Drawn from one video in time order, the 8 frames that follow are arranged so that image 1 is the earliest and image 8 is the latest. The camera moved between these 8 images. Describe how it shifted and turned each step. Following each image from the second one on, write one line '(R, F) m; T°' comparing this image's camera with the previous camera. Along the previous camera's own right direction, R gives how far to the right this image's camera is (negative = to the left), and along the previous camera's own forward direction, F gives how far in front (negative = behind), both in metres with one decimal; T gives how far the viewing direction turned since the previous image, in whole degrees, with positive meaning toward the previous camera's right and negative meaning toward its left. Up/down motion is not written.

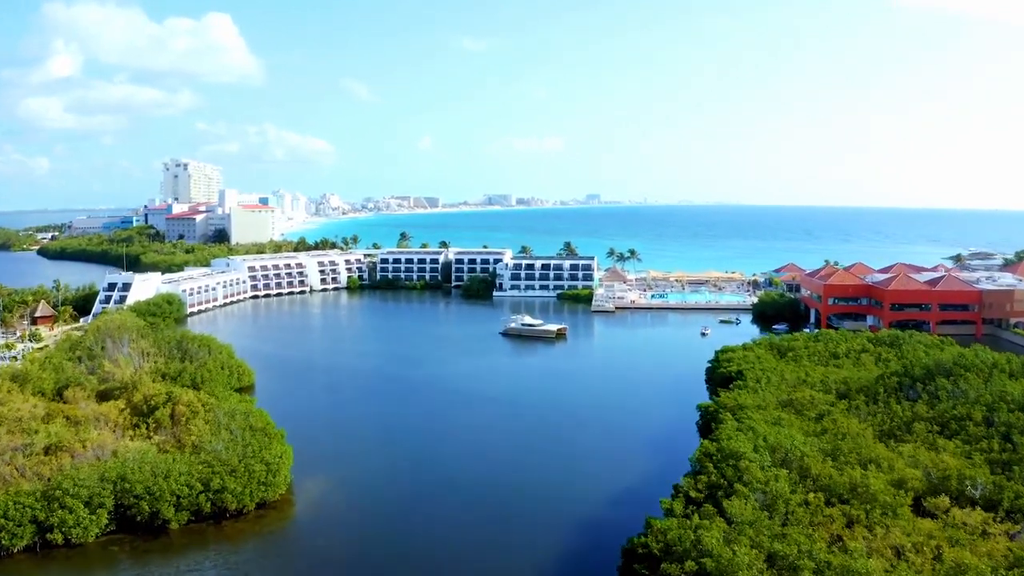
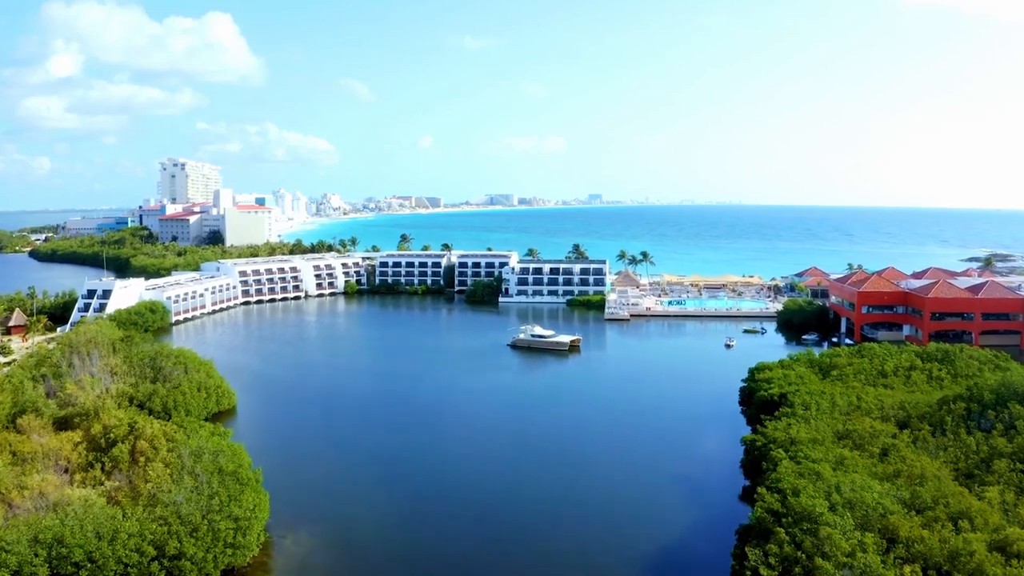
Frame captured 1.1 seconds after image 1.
(-0.5, +3.9) m; 0°
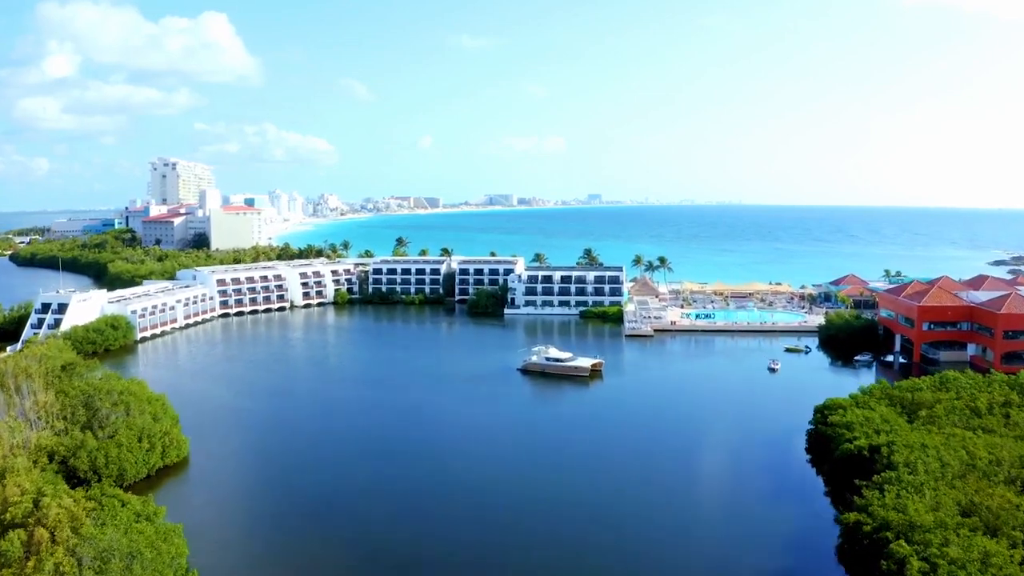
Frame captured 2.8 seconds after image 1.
(-0.7, +6.2) m; 0°
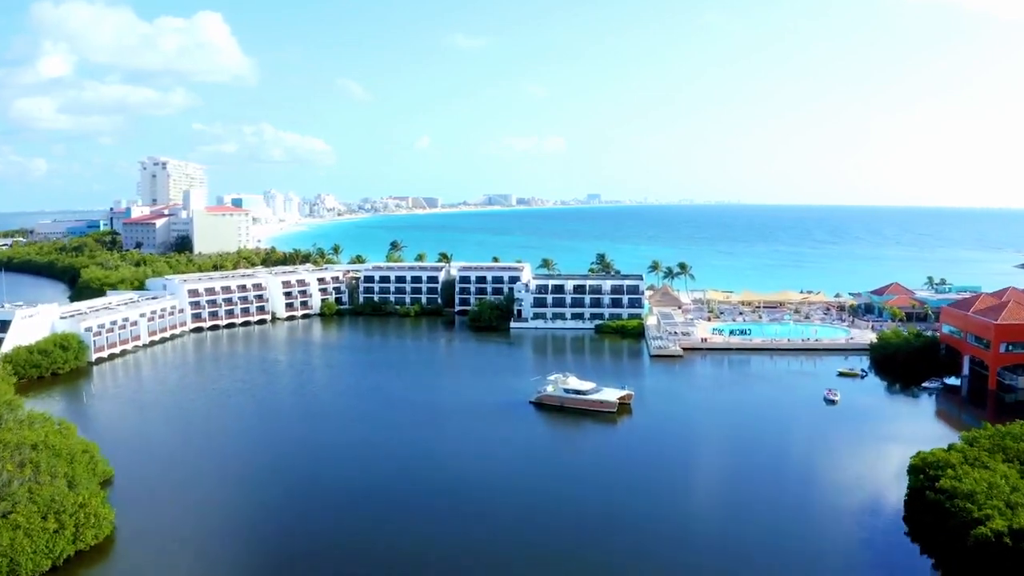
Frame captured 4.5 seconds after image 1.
(-0.6, +6.1) m; 0°
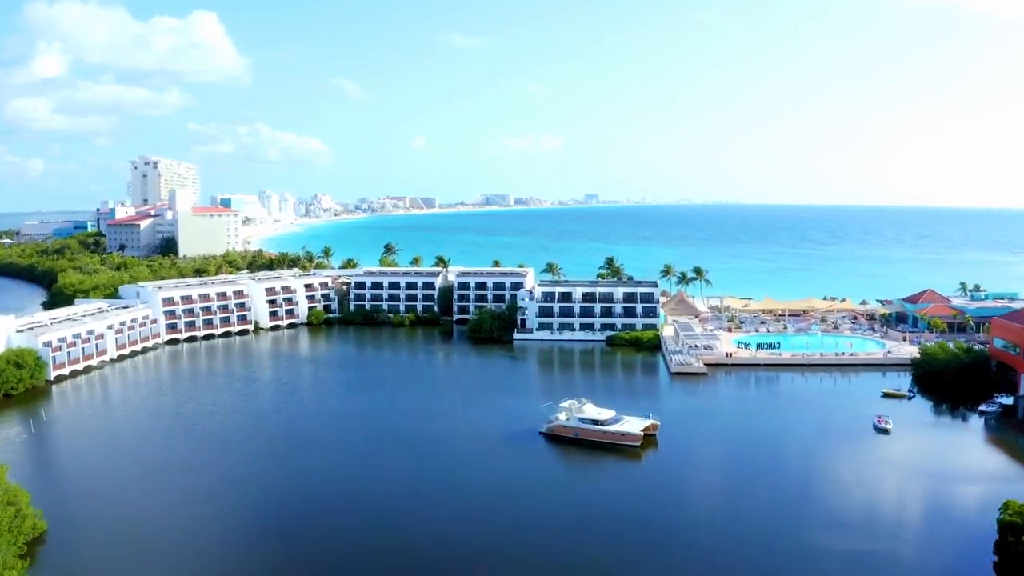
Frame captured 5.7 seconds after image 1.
(-0.4, +4.2) m; 0°
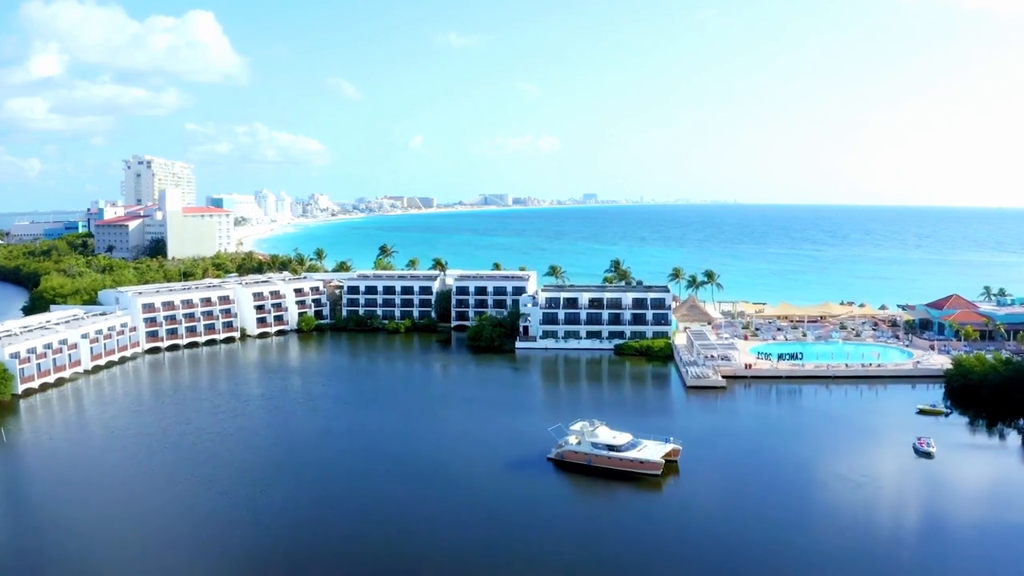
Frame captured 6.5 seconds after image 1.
(-0.3, +2.8) m; 0°
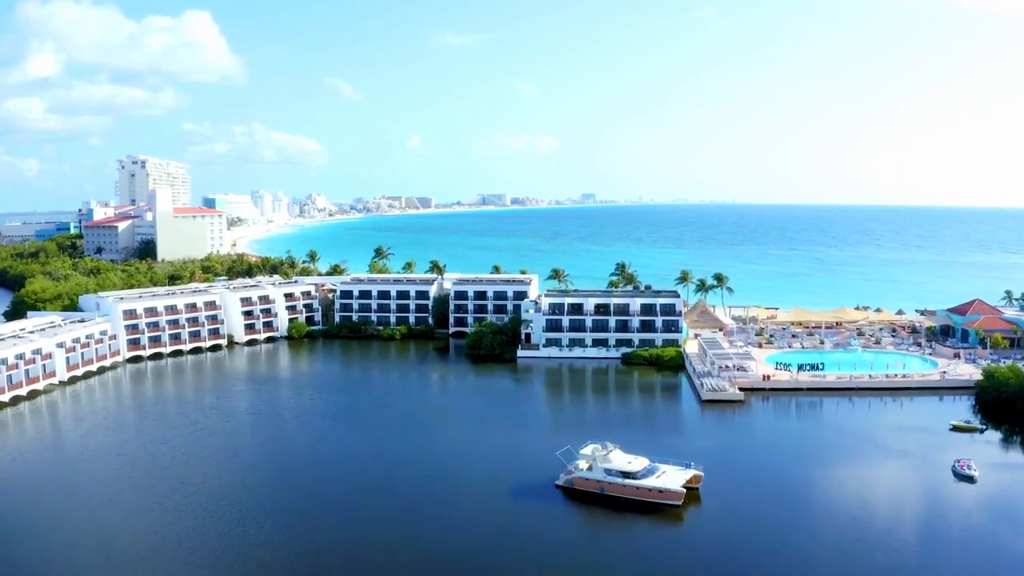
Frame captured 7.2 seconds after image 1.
(-0.2, +2.3) m; 0°
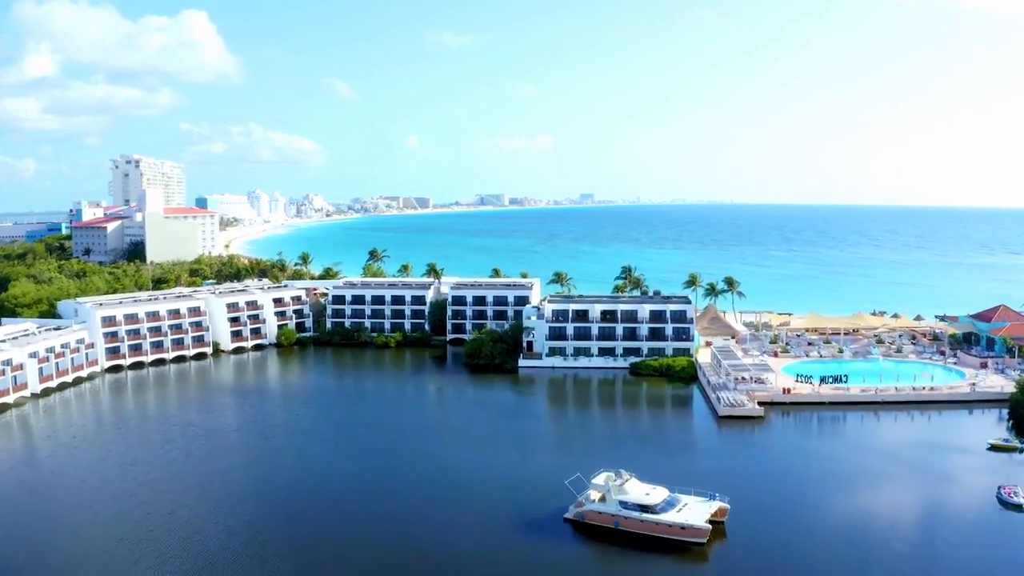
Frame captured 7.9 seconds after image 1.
(-0.2, +2.3) m; 0°
